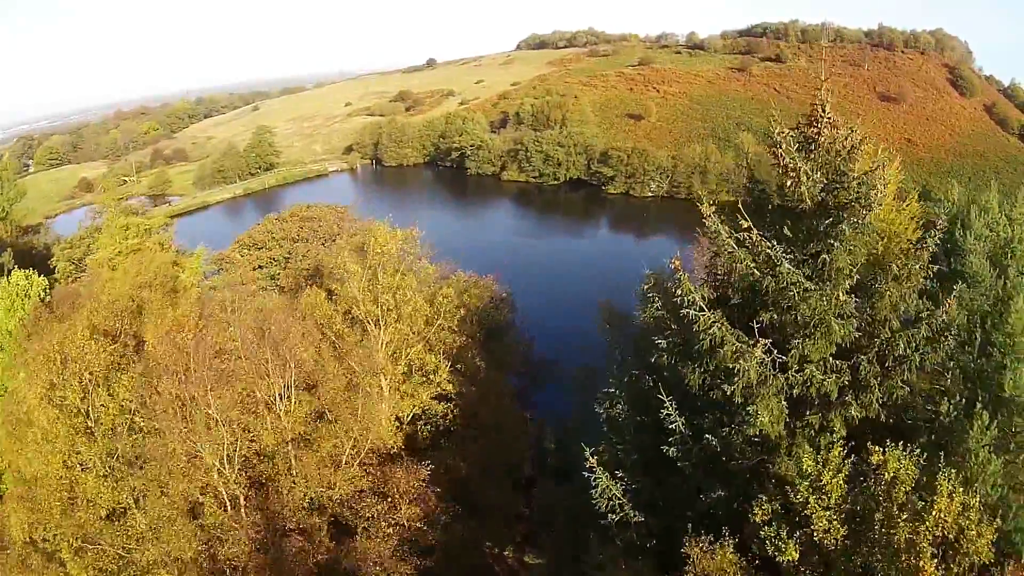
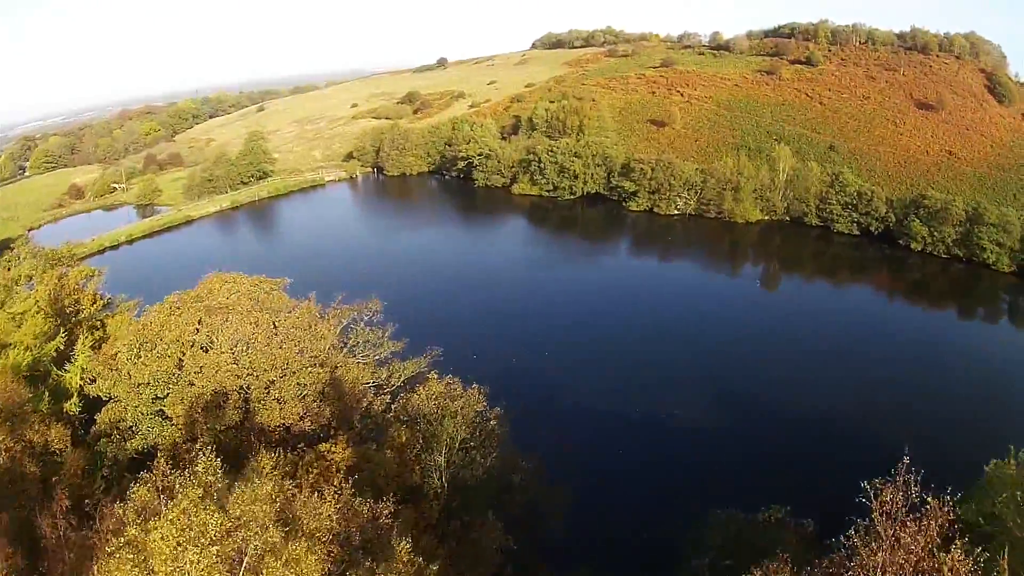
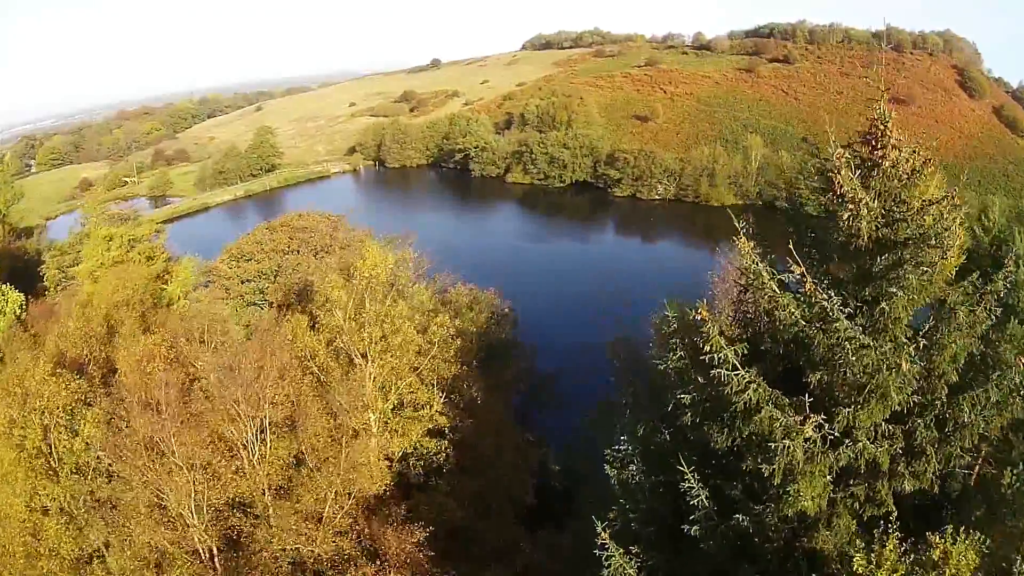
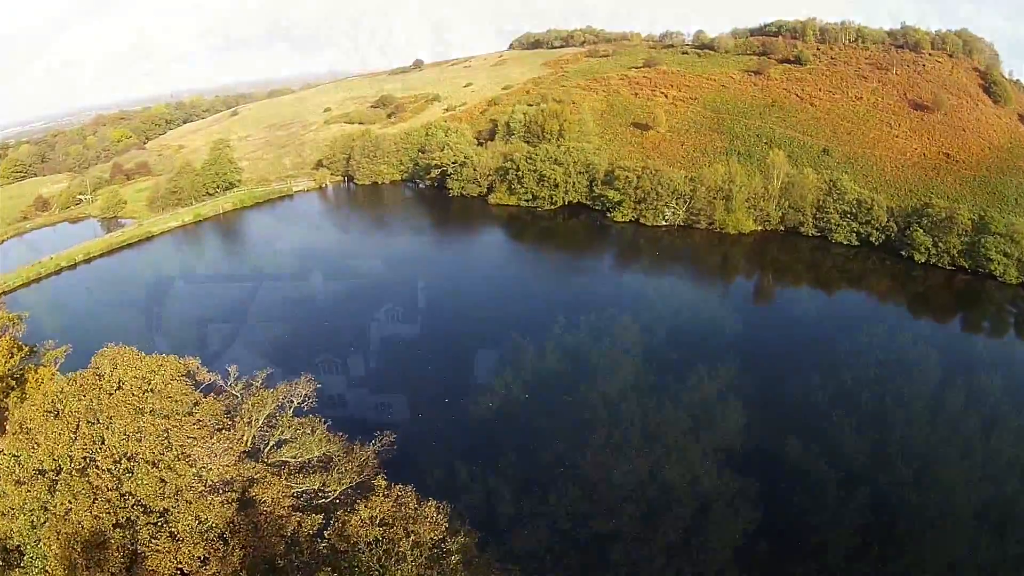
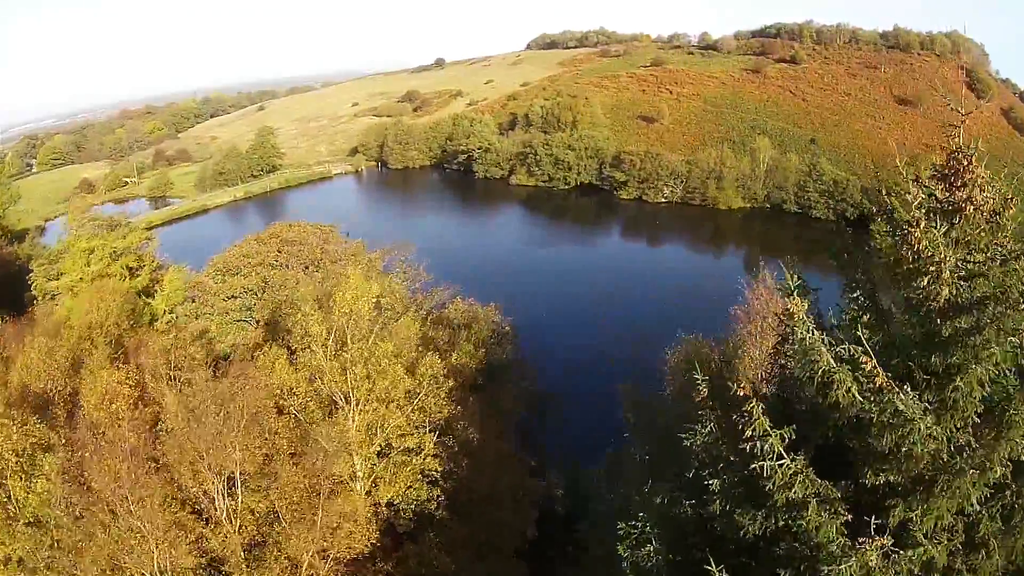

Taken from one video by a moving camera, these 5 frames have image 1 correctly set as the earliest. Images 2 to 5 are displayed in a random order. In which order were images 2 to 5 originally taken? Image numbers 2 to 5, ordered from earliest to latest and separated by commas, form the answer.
3, 5, 2, 4
